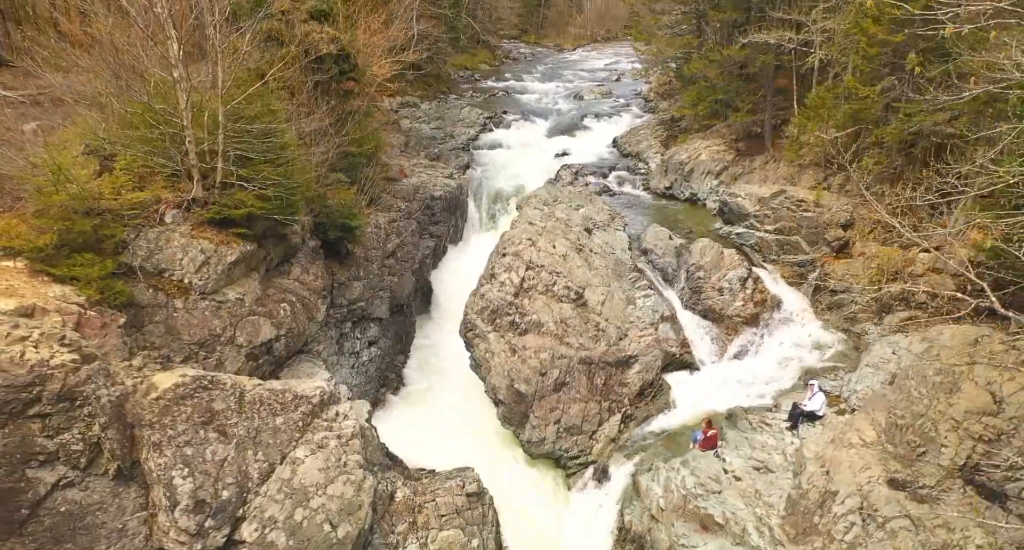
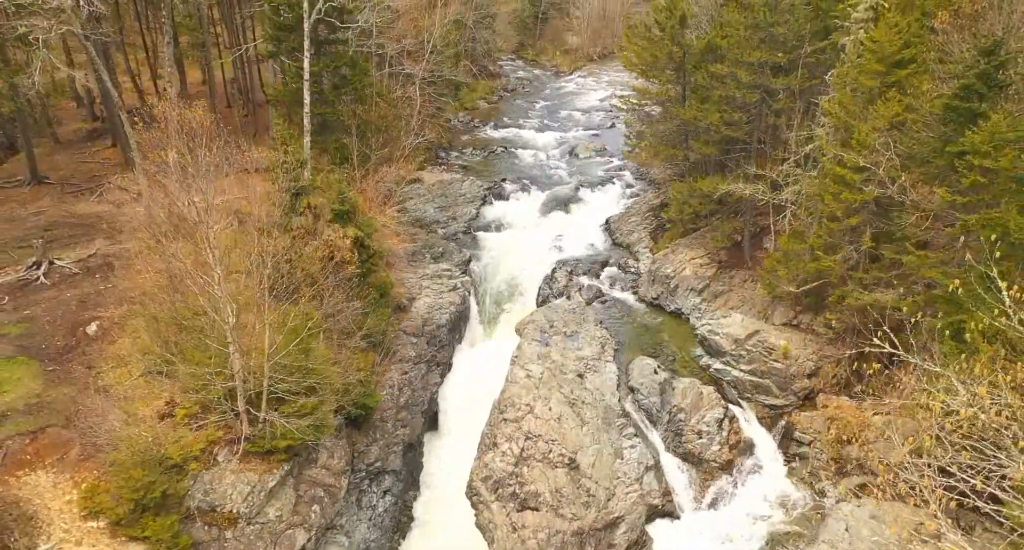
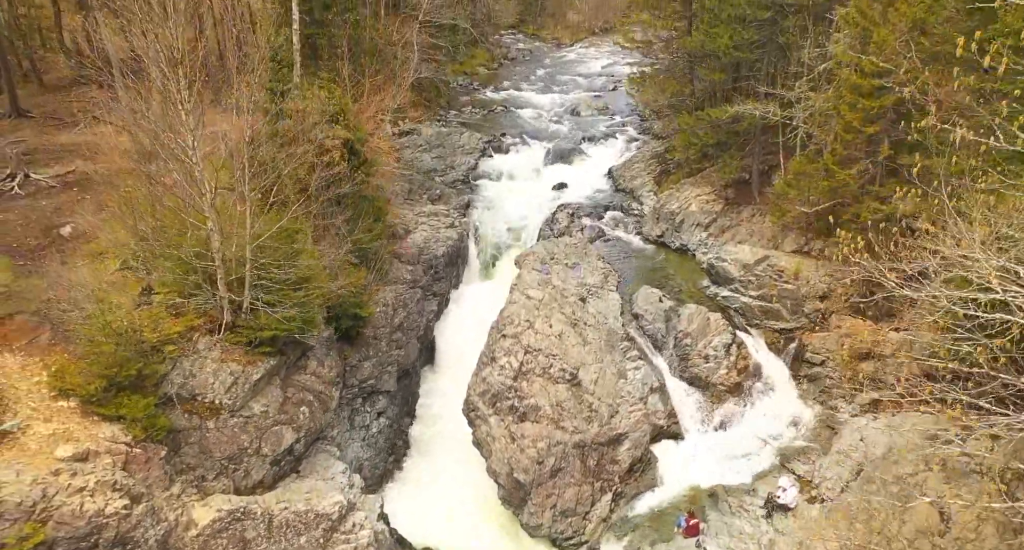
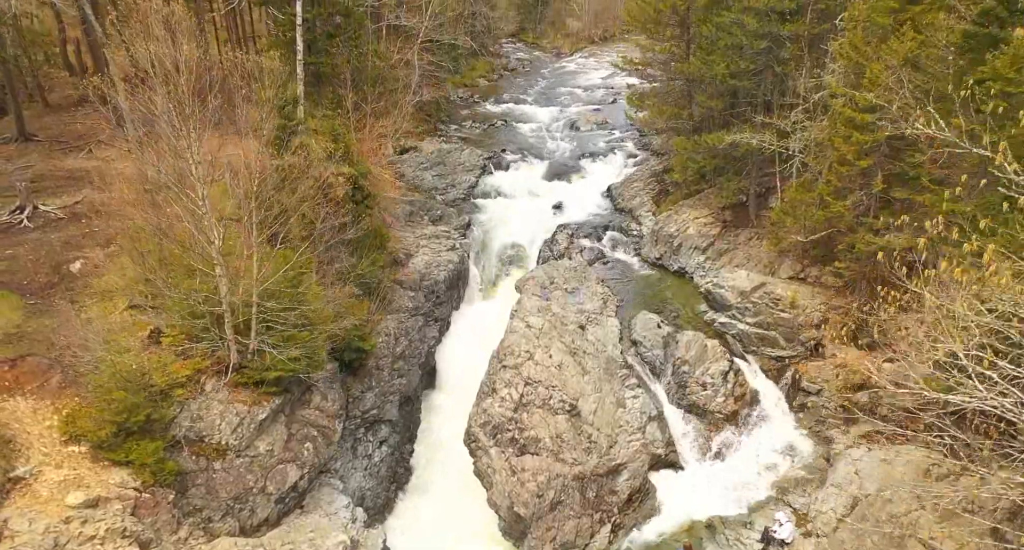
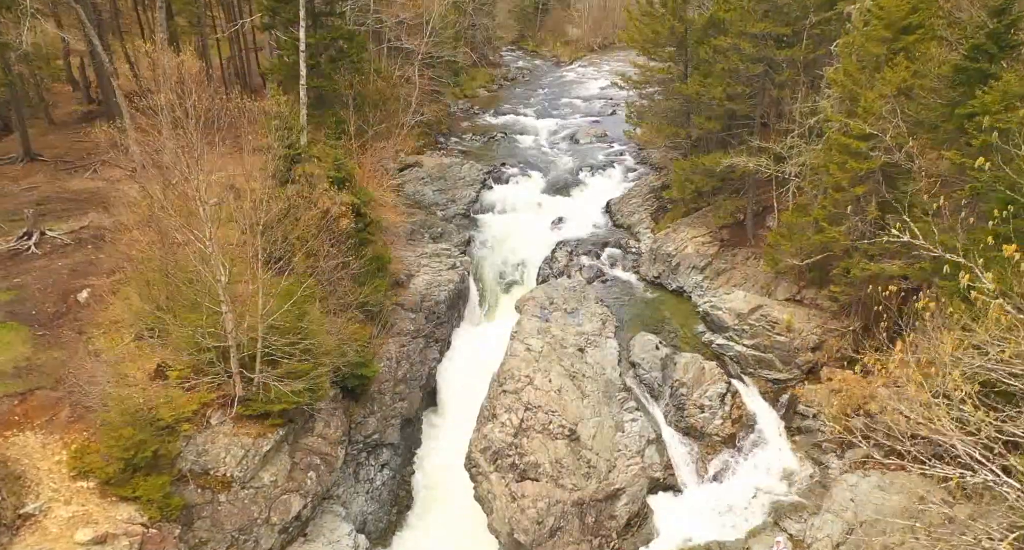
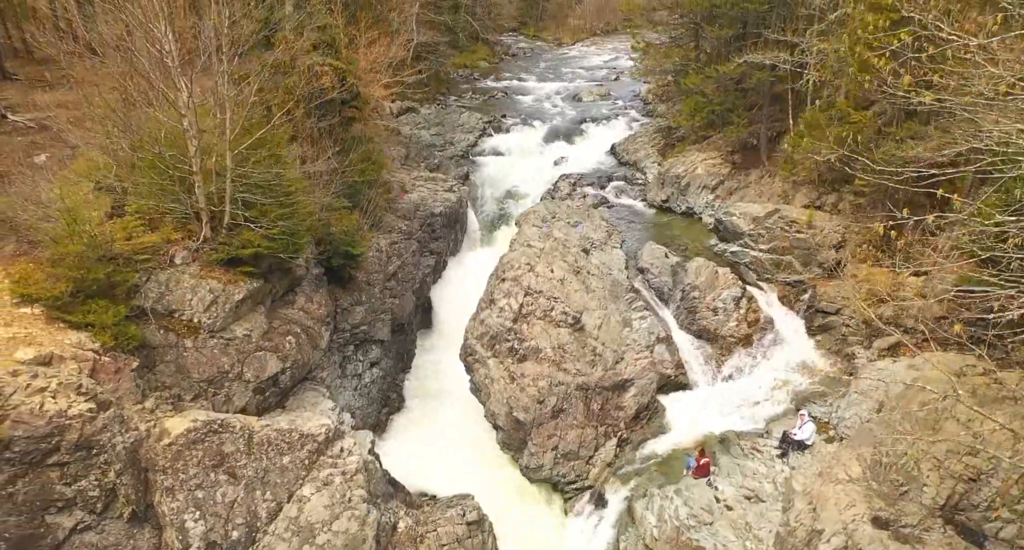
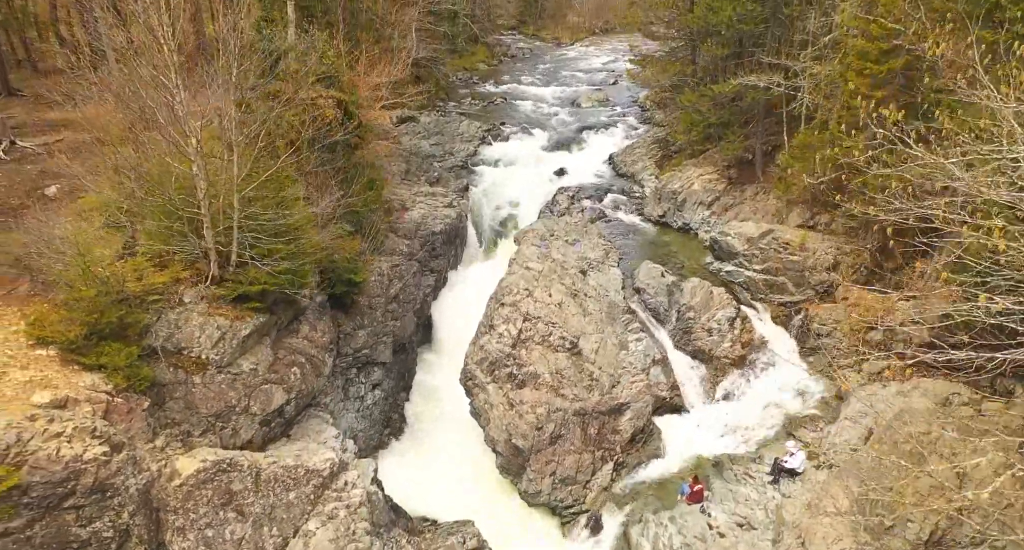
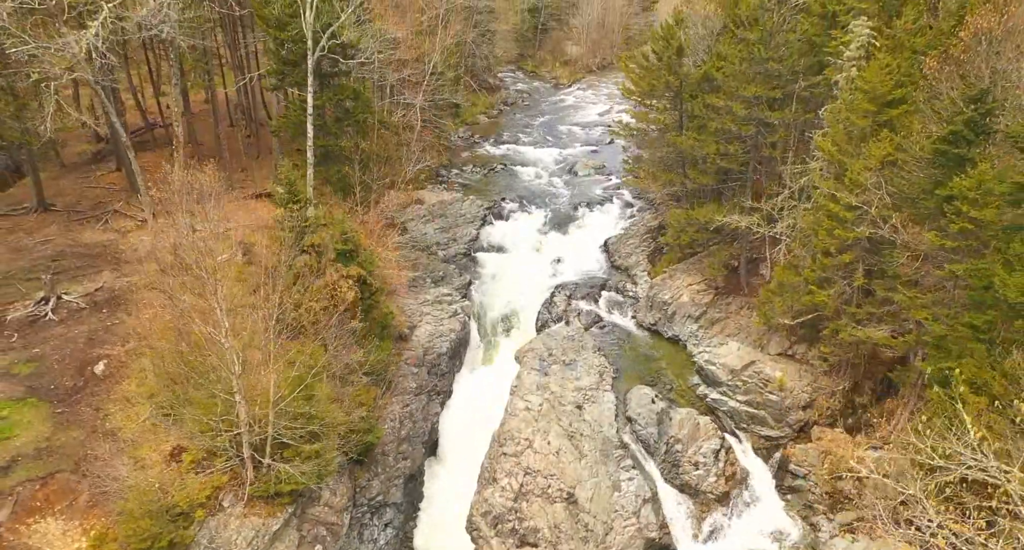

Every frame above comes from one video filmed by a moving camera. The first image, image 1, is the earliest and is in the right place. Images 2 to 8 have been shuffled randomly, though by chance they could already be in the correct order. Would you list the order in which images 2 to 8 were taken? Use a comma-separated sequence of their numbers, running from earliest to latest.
6, 7, 3, 4, 5, 2, 8
